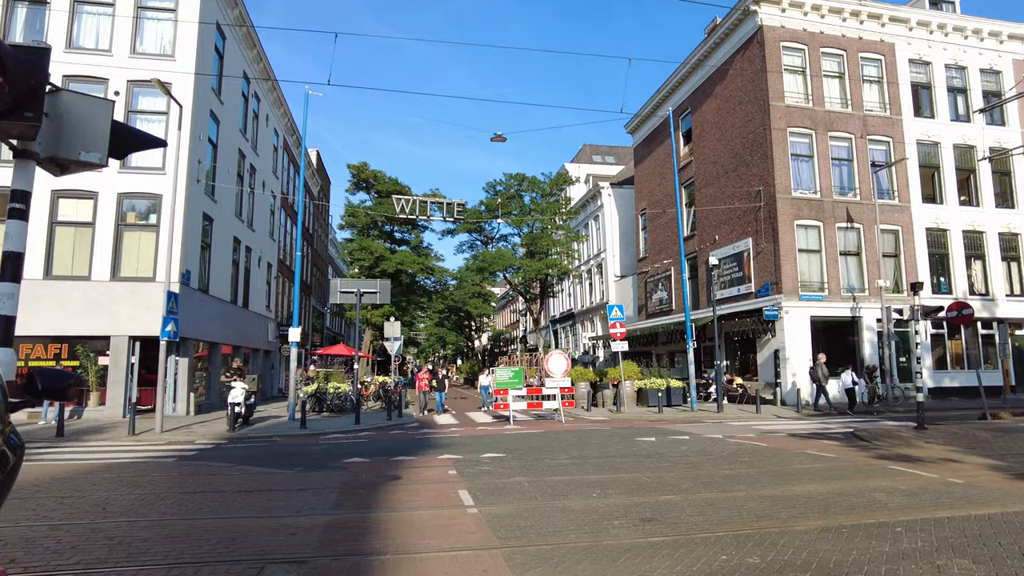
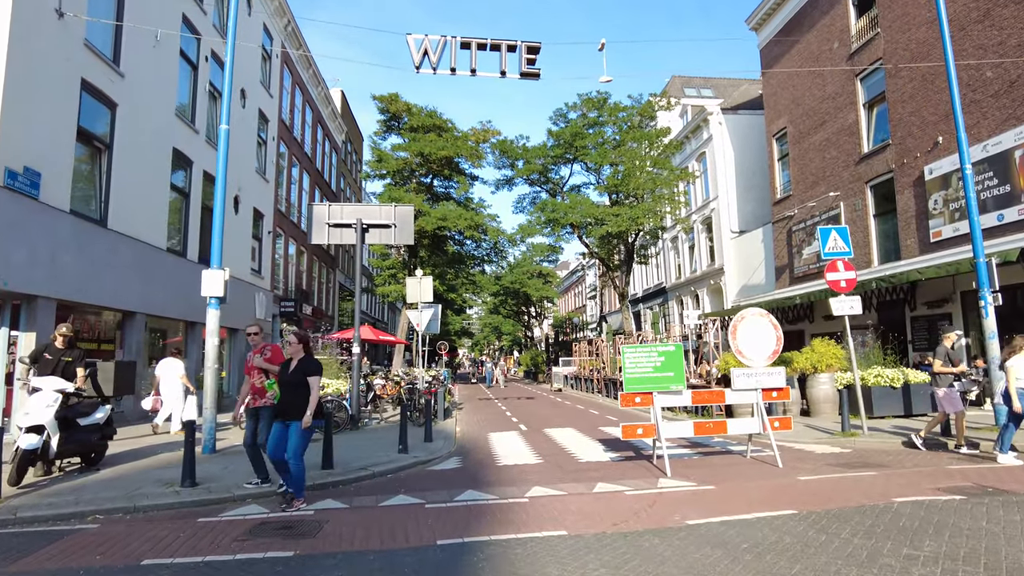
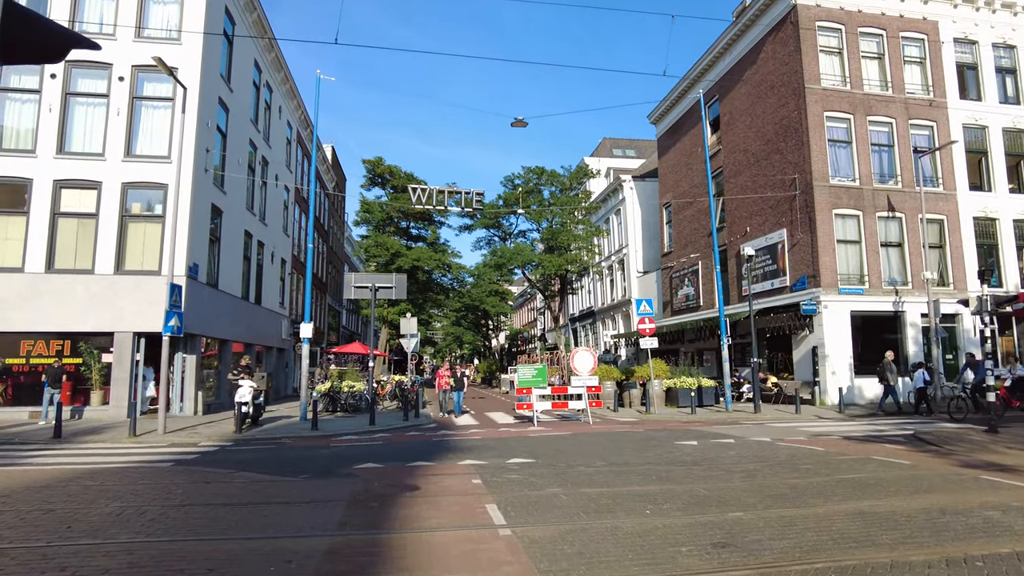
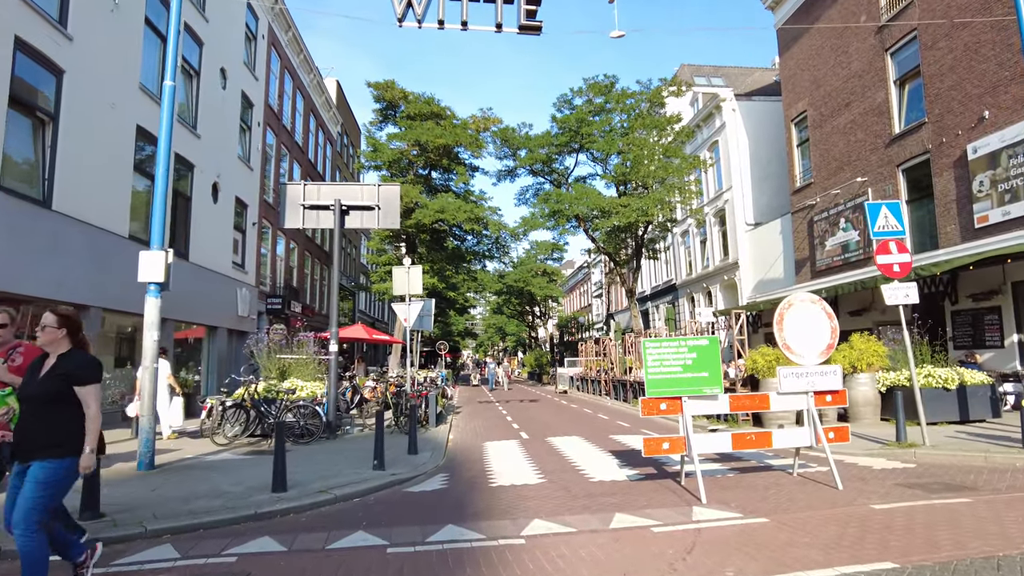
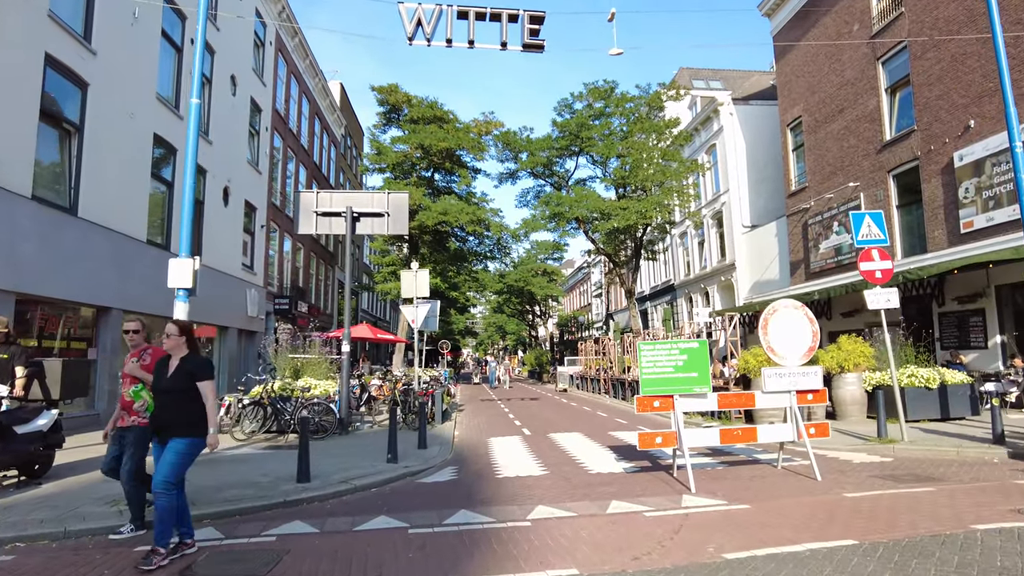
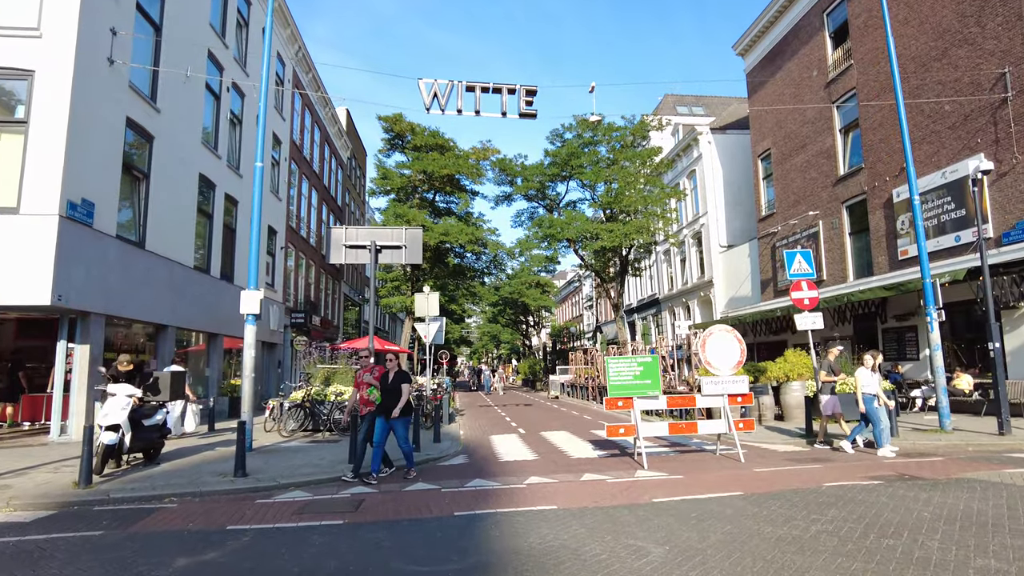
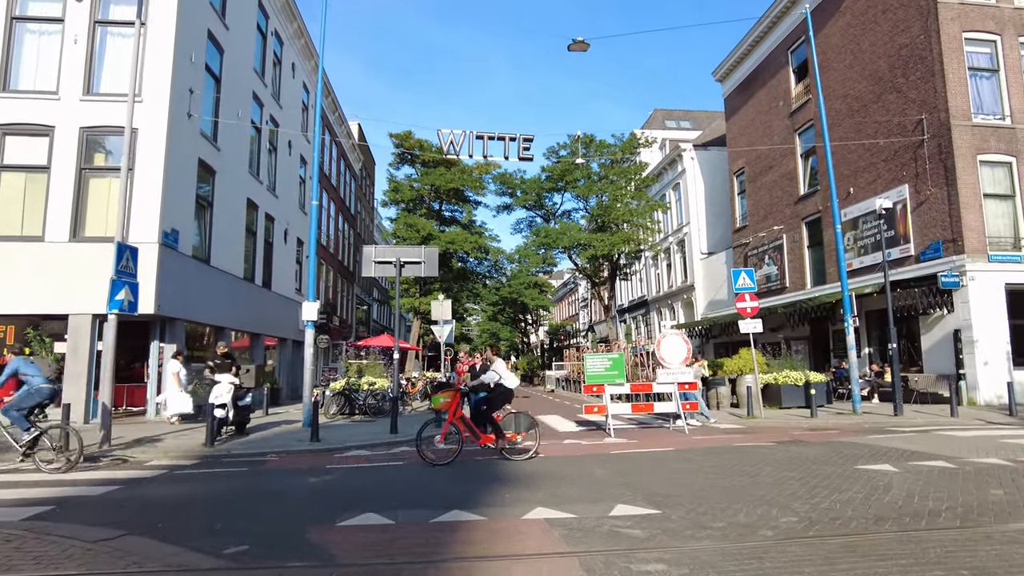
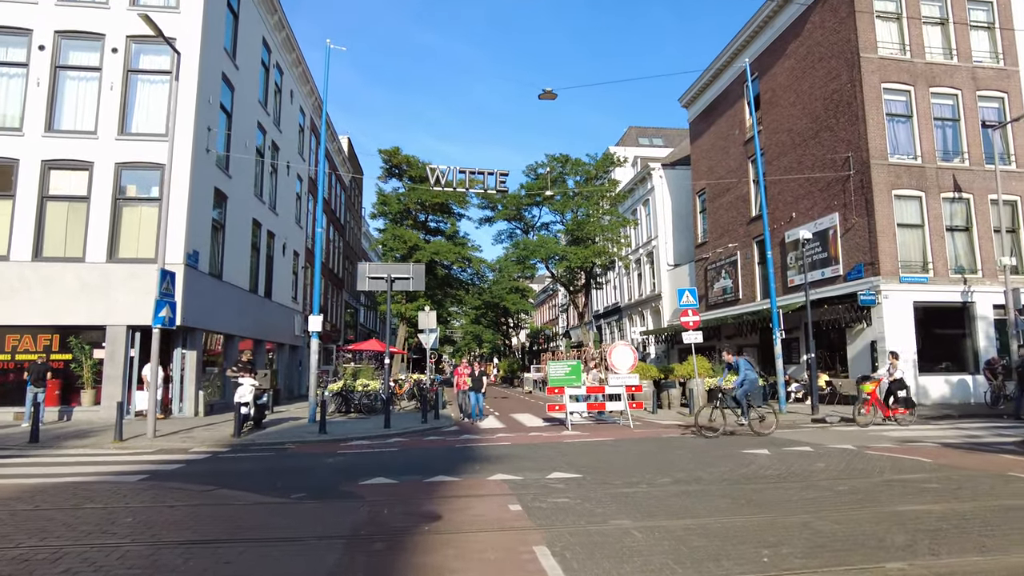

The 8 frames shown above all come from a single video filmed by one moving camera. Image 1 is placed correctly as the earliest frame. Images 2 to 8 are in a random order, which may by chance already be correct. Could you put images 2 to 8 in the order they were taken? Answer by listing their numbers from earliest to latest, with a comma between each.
3, 8, 7, 6, 2, 5, 4
